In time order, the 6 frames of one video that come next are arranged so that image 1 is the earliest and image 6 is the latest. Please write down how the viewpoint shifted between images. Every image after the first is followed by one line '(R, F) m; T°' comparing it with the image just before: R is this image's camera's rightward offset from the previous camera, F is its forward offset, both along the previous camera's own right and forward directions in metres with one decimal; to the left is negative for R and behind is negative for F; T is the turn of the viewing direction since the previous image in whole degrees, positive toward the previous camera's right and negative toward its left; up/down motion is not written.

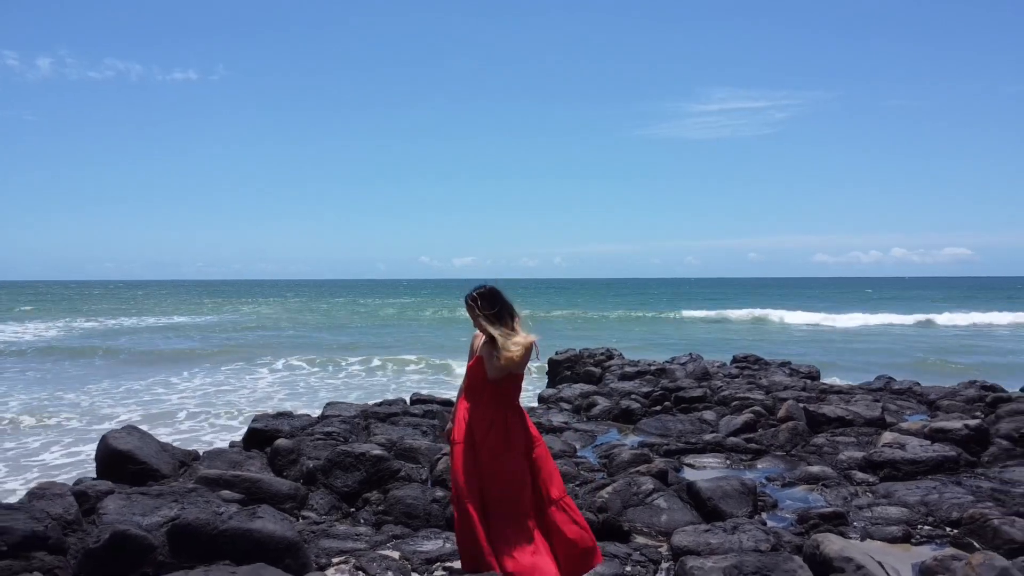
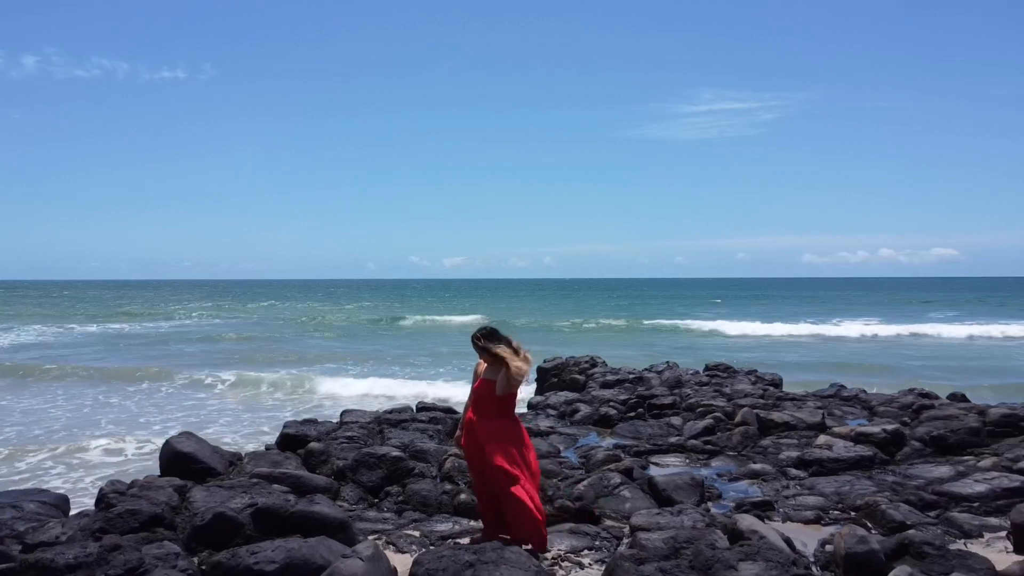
(0.0, -1.0) m; +1°
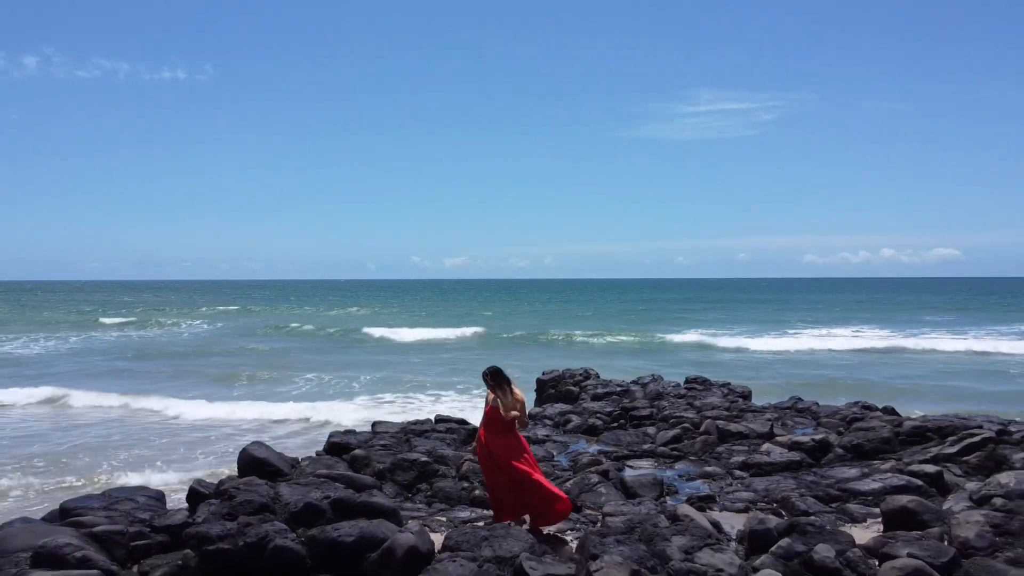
(0.0, -1.6) m; 0°
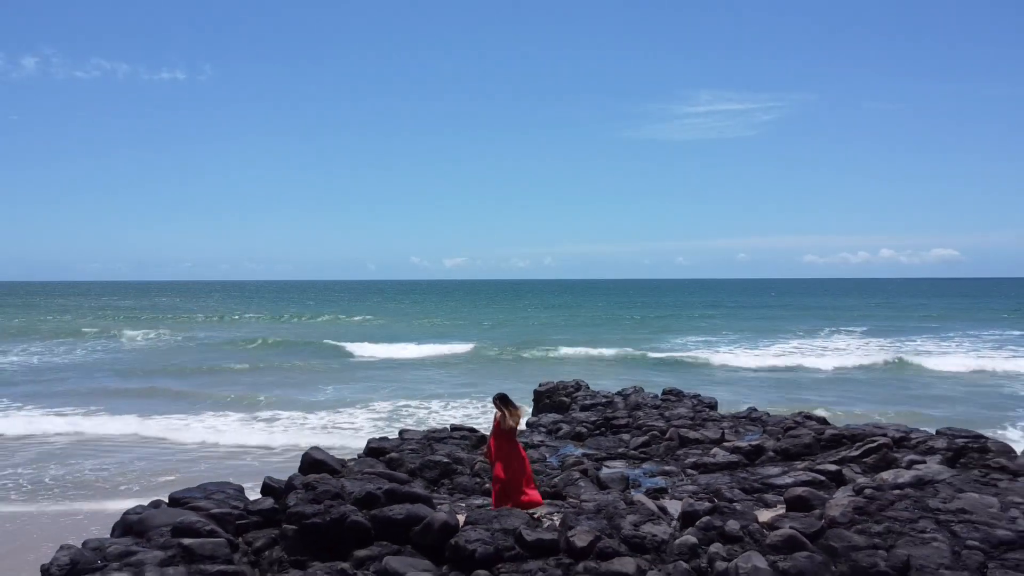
(0.0, -2.2) m; 0°
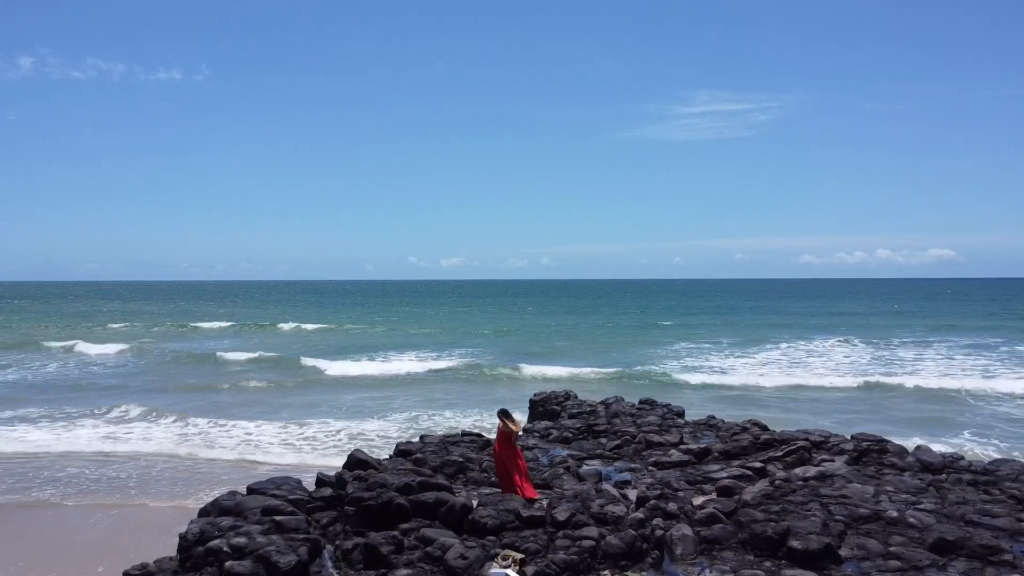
(0.0, -2.8) m; 0°
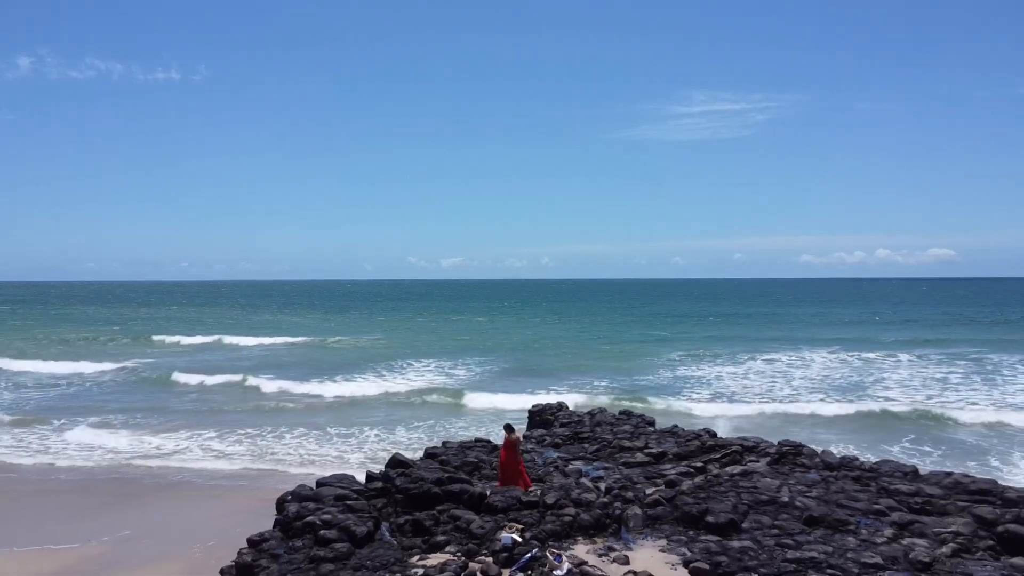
(-0.1, -4.0) m; 0°
